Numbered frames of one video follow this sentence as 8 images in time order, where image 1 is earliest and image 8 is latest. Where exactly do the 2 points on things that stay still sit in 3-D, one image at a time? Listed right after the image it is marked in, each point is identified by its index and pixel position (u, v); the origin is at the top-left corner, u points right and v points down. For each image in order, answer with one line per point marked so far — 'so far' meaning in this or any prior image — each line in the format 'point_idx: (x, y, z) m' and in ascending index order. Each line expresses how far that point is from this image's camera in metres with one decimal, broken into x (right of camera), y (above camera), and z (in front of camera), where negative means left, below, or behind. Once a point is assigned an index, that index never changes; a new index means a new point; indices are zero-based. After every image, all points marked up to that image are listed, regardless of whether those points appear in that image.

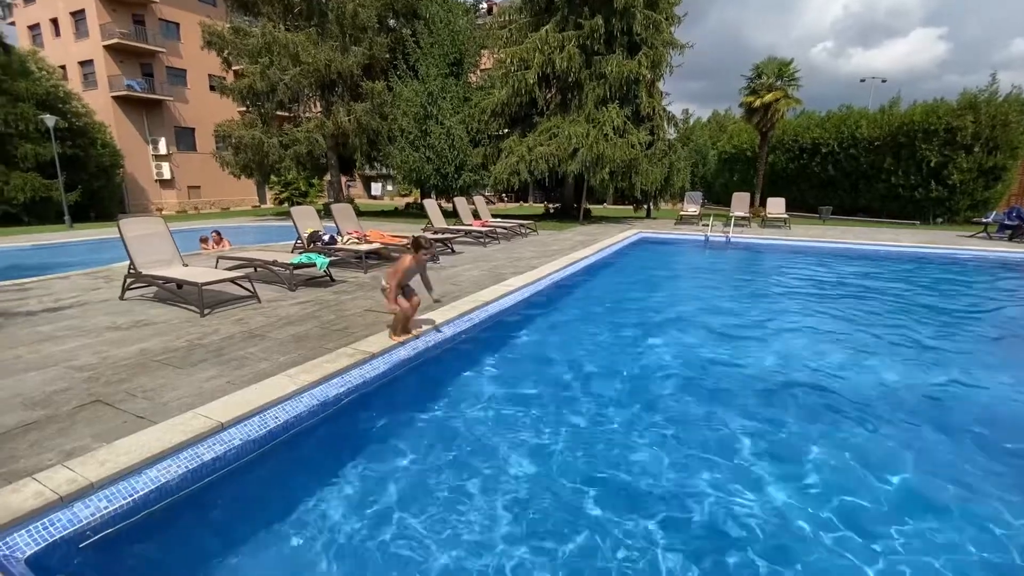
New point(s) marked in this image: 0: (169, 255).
0: (-5.2, +0.5, +7.3) m
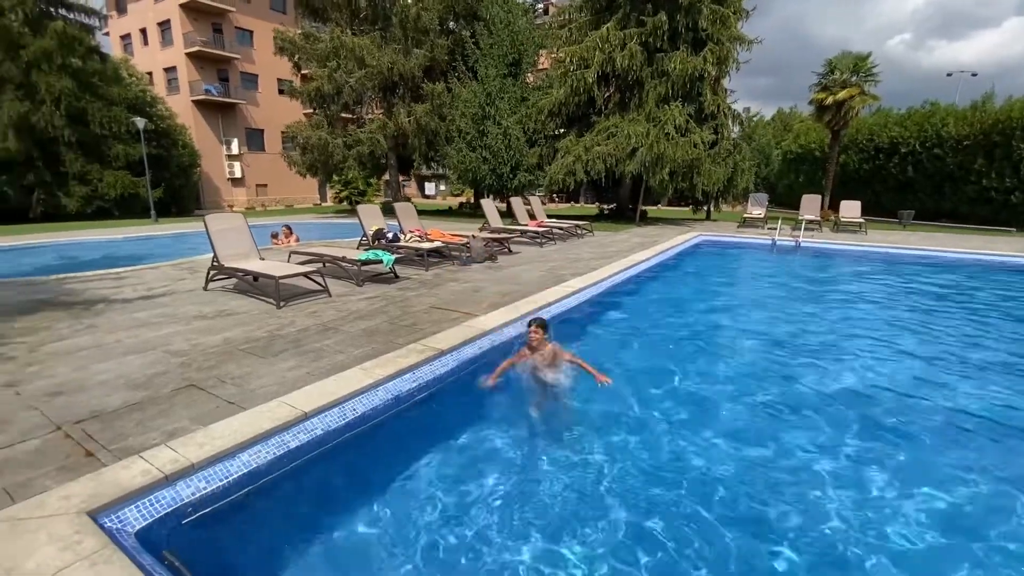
0: (-4.2, +0.6, +7.7) m
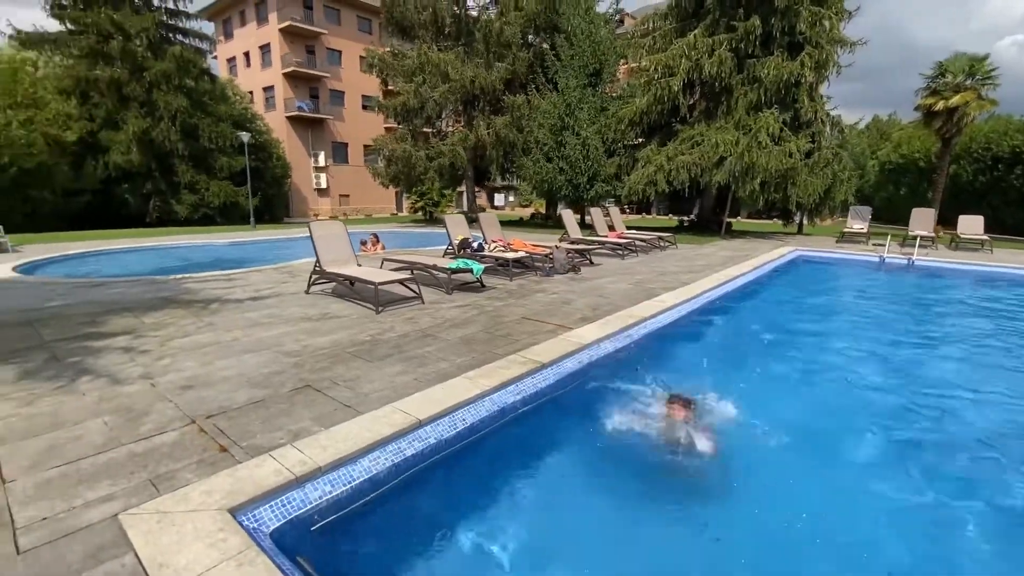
0: (-2.7, +0.6, +8.0) m
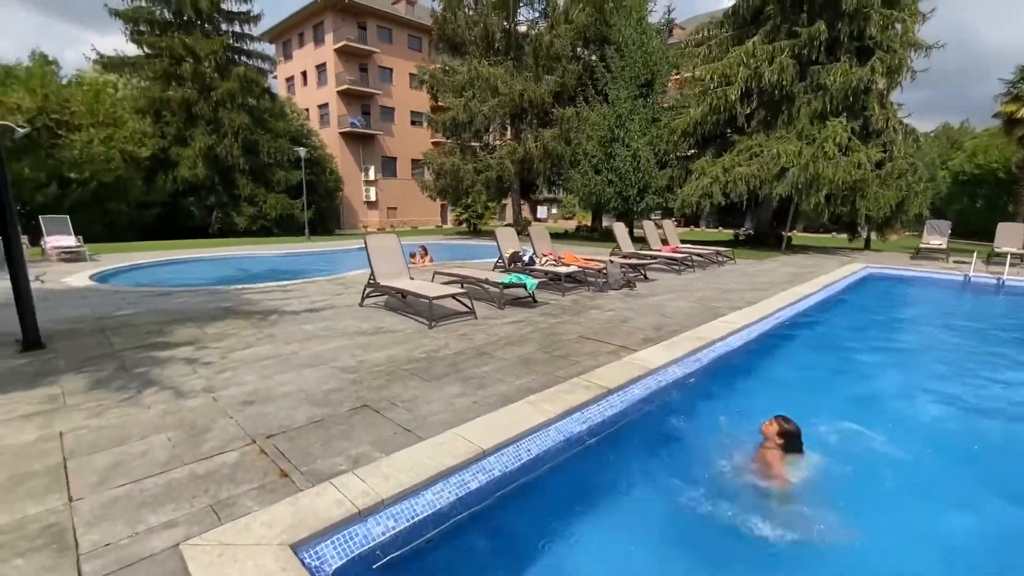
0: (-1.9, +0.3, +8.0) m
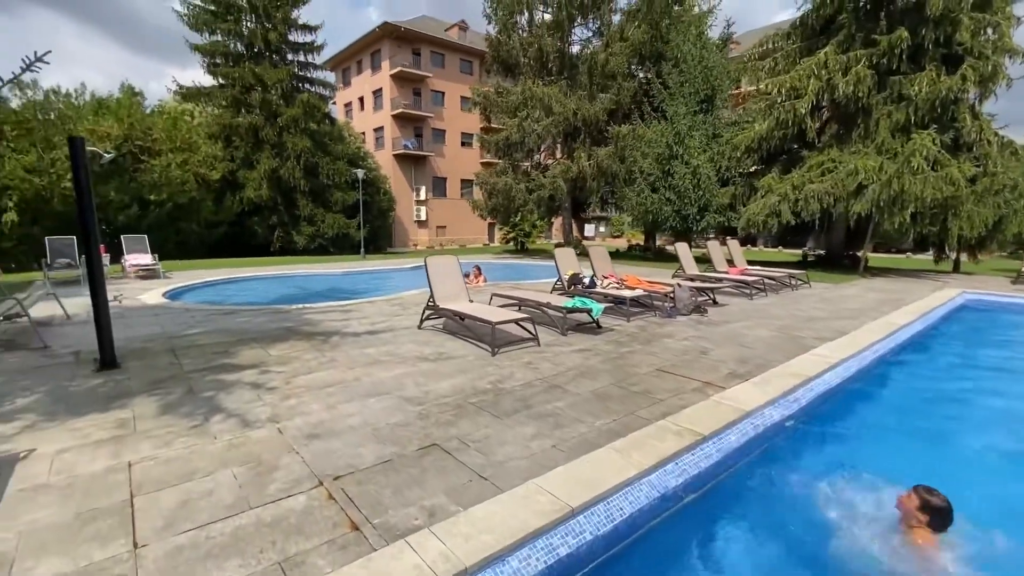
0: (-0.8, 0.0, +7.8) m
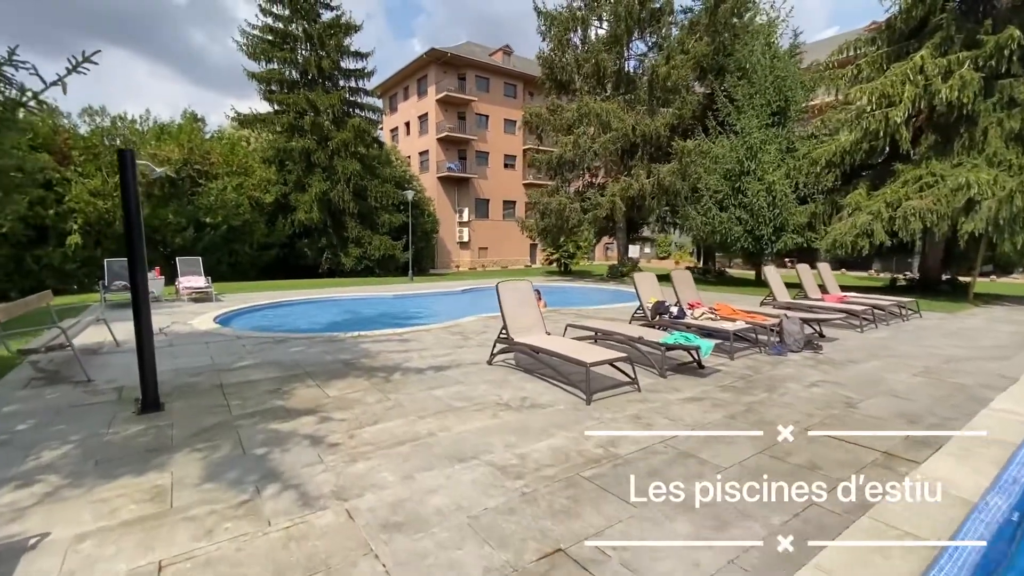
0: (+0.3, -0.4, +6.8) m
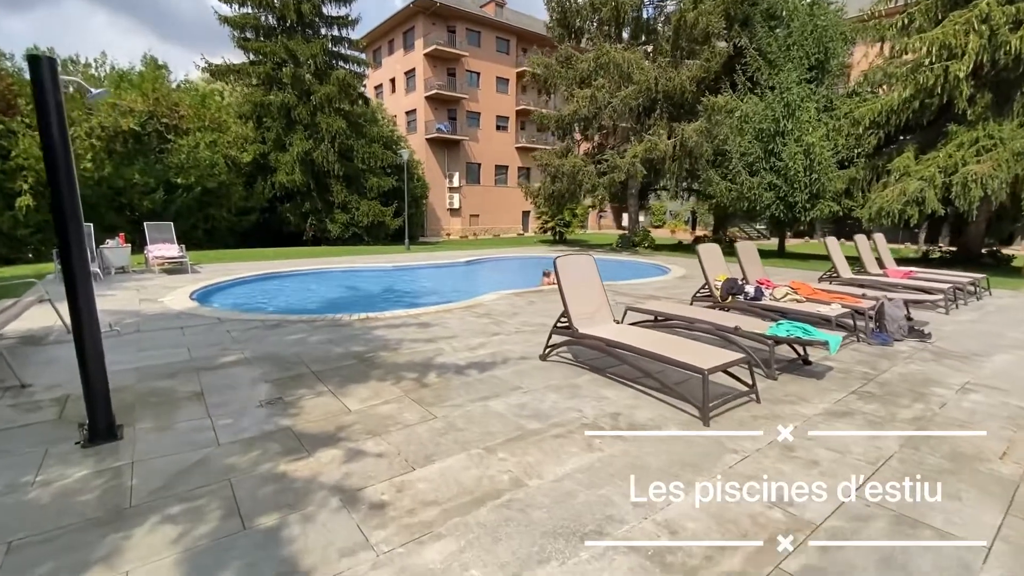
0: (+1.0, -0.2, +5.5) m
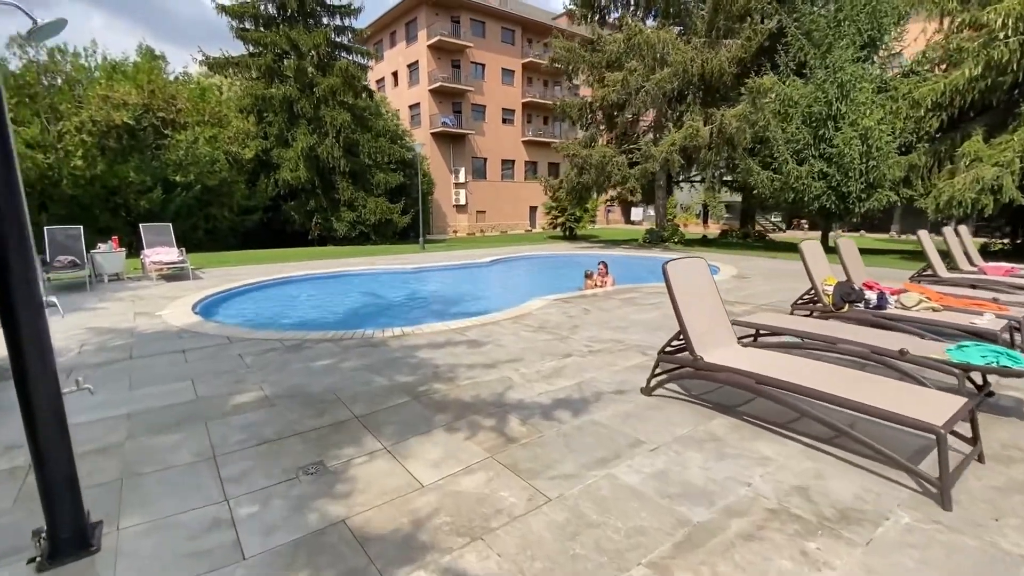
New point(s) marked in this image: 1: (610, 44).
0: (+1.8, -0.3, +4.3) m
1: (+3.2, +8.0, +16.1) m
